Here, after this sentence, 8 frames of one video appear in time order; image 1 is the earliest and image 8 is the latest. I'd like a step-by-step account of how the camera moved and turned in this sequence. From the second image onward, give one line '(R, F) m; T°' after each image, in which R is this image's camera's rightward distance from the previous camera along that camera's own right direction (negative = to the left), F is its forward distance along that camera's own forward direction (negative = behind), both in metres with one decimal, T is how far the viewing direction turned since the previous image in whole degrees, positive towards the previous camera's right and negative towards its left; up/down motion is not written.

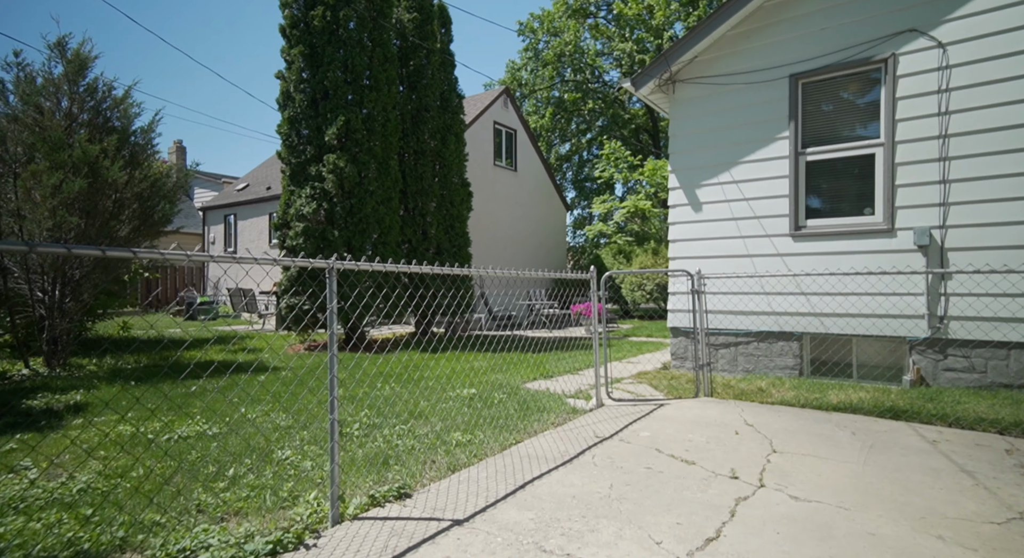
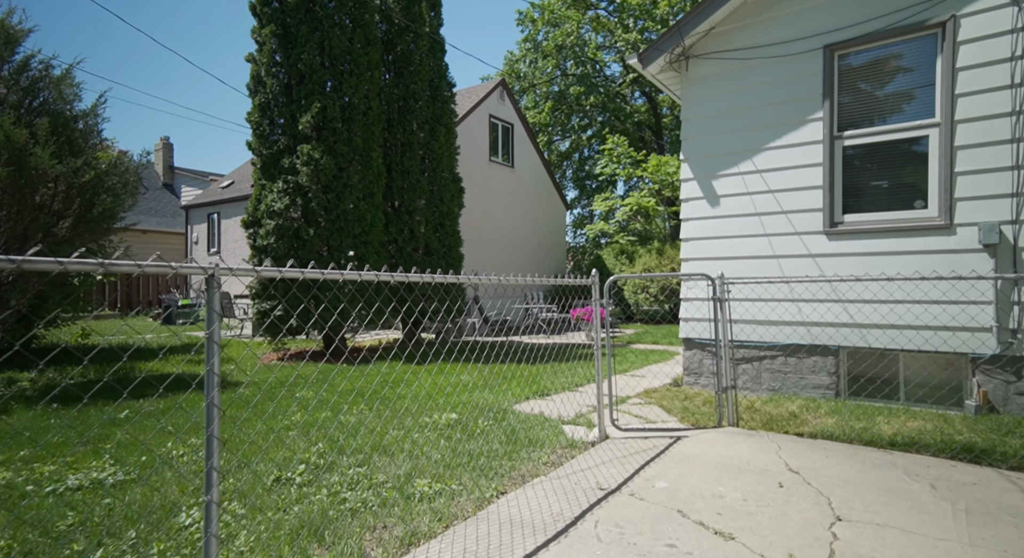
(+0.1, +0.8) m; 0°
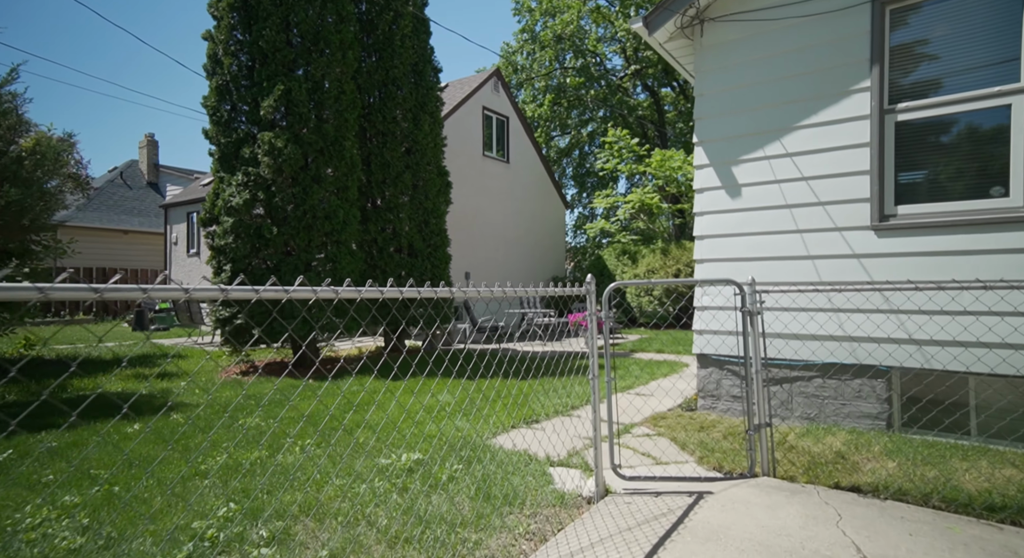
(+0.2, +0.9) m; 0°
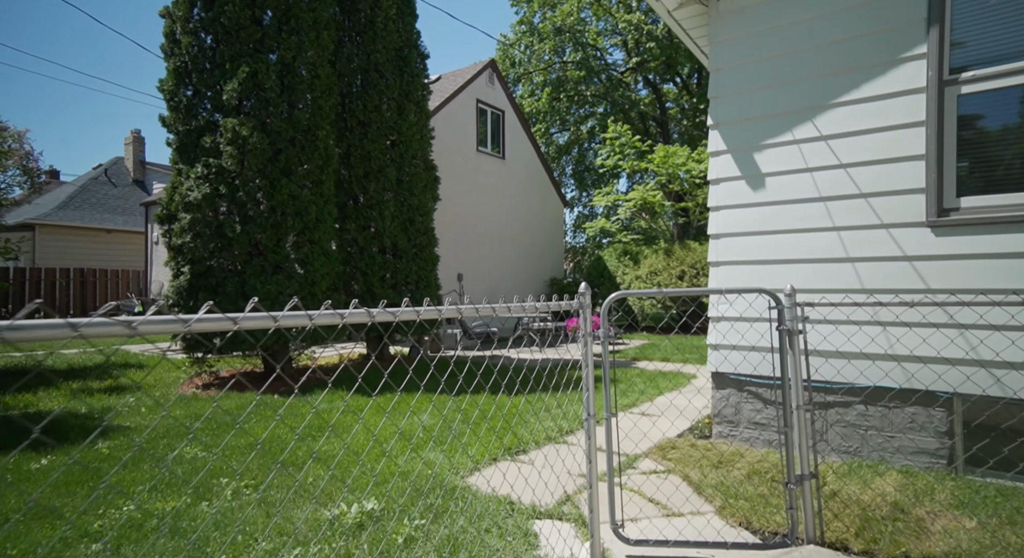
(+0.1, +0.7) m; 0°
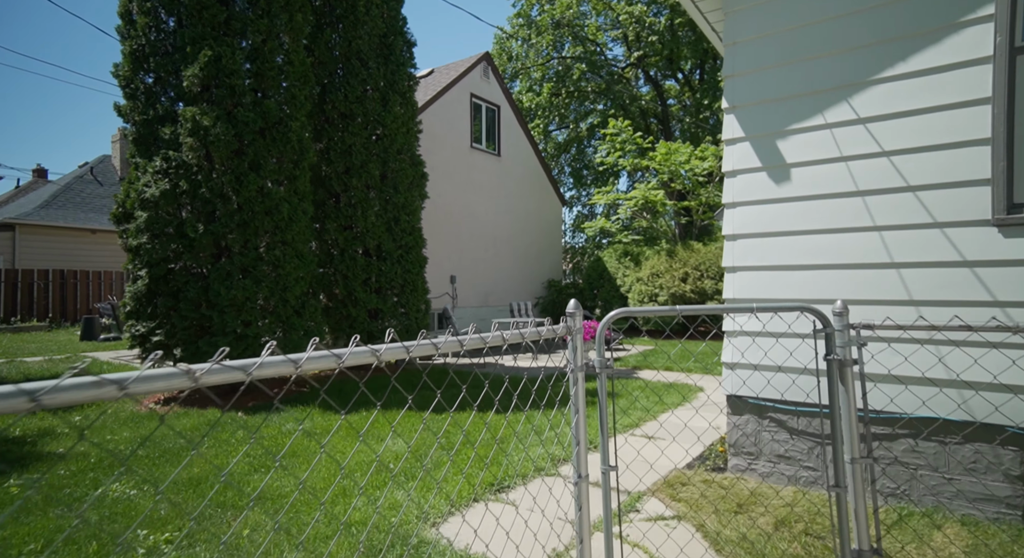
(+0.1, +0.6) m; 0°
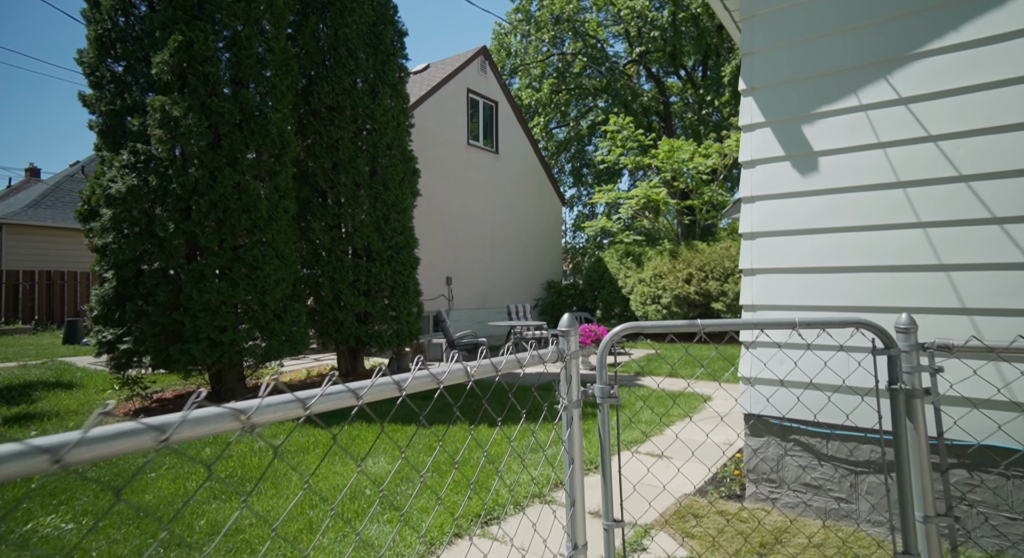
(+0.1, +0.4) m; 0°
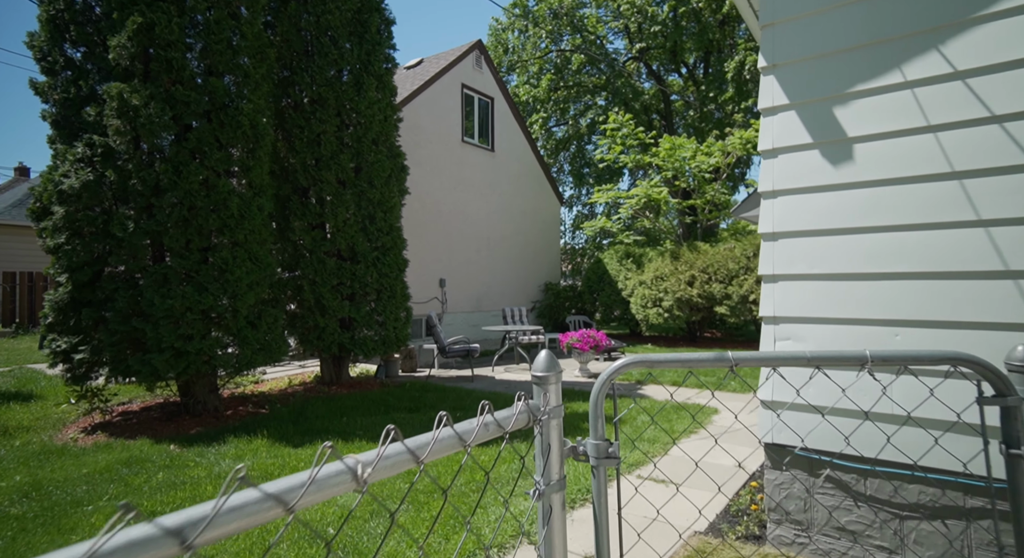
(+0.1, +0.5) m; 0°
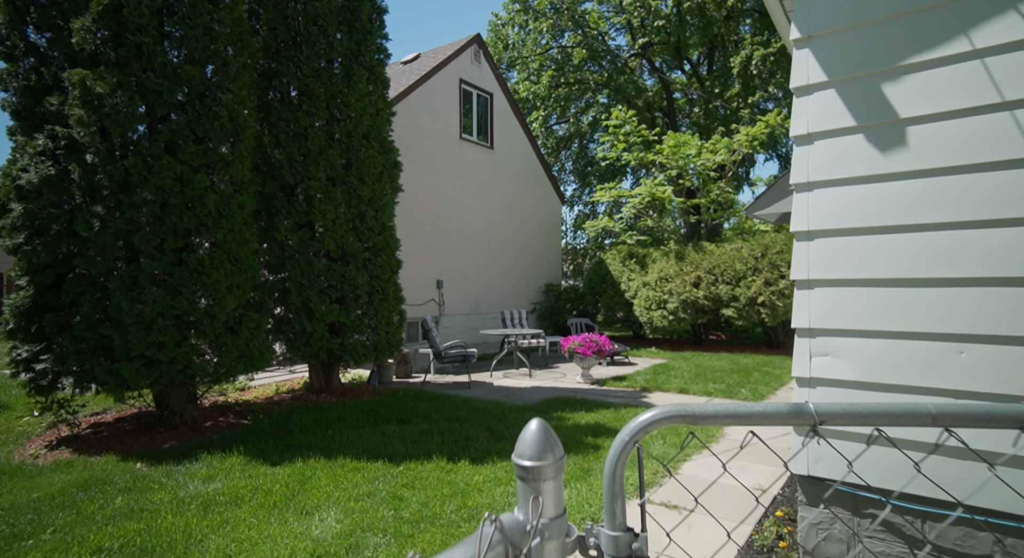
(0.0, +0.4) m; 0°
